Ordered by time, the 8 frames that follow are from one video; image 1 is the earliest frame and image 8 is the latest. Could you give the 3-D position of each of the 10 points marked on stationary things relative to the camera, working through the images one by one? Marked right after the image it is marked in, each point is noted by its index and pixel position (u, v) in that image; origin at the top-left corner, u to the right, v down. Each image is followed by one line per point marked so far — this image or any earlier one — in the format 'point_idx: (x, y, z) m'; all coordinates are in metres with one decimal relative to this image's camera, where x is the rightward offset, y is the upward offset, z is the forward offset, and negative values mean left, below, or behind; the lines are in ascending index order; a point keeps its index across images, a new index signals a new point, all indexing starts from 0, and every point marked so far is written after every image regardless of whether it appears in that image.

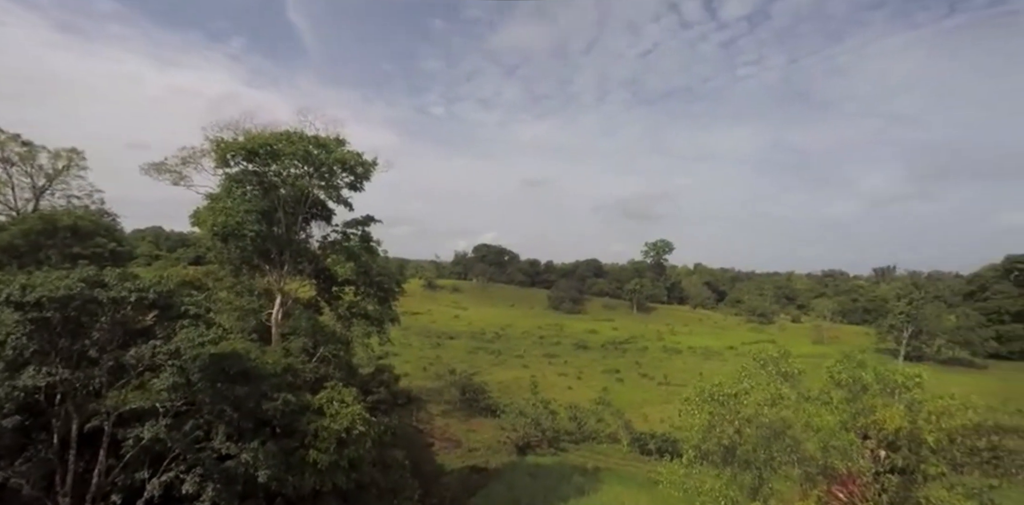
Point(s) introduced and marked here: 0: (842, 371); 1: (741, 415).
0: (+7.7, -2.7, +14.1) m
1: (+5.6, -4.0, +15.0) m
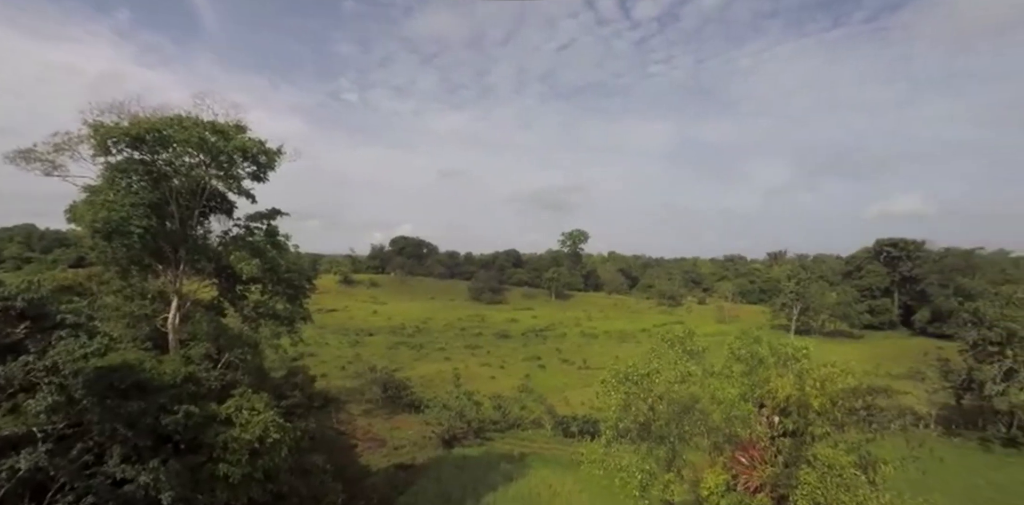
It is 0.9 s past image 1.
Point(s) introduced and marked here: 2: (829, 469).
0: (+5.9, -2.4, +15.5) m
1: (+3.7, -3.8, +16.1) m
2: (+6.7, -4.5, +12.8) m
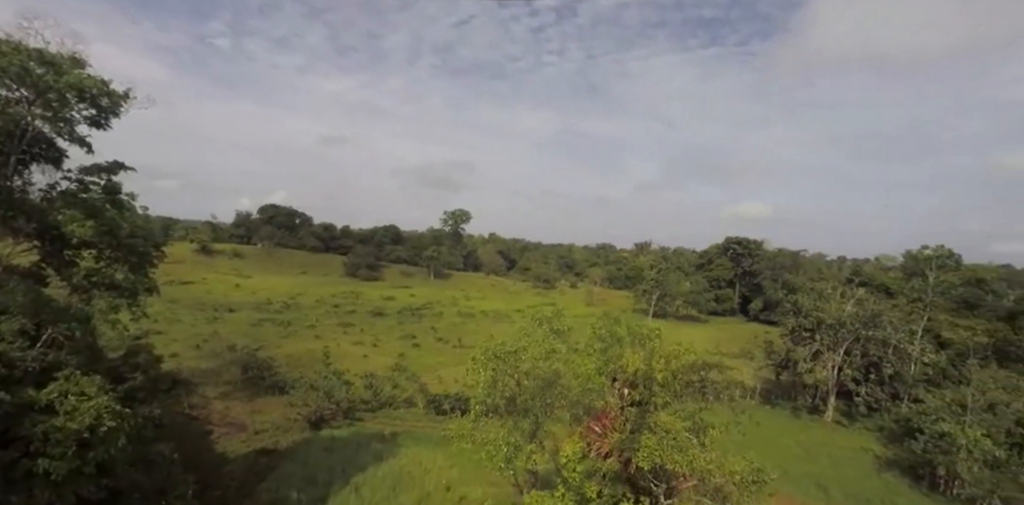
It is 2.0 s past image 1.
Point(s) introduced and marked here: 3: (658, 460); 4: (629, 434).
0: (+2.5, -2.1, +17.2) m
1: (+0.2, -3.3, +17.4) m
2: (+3.8, -4.3, +14.9) m
3: (+3.3, -4.8, +14.4) m
4: (+2.8, -4.6, +15.7) m
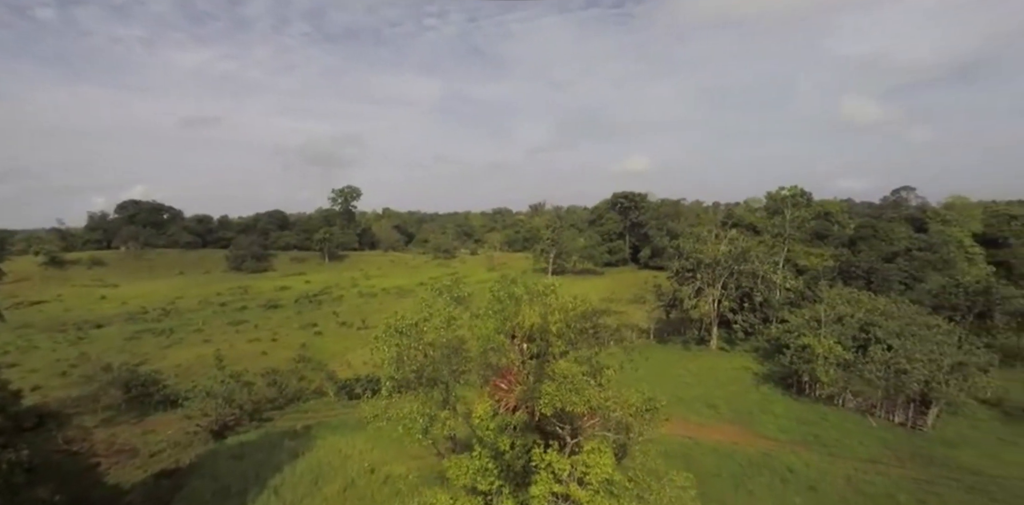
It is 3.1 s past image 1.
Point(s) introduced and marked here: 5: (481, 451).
0: (-0.5, -1.1, +18.2) m
1: (-2.6, -2.5, +18.1) m
2: (+1.3, -3.3, +16.2) m
3: (+1.0, -3.8, +15.6) m
4: (+0.3, -3.6, +16.8) m
5: (-0.9, -5.4, +16.6) m
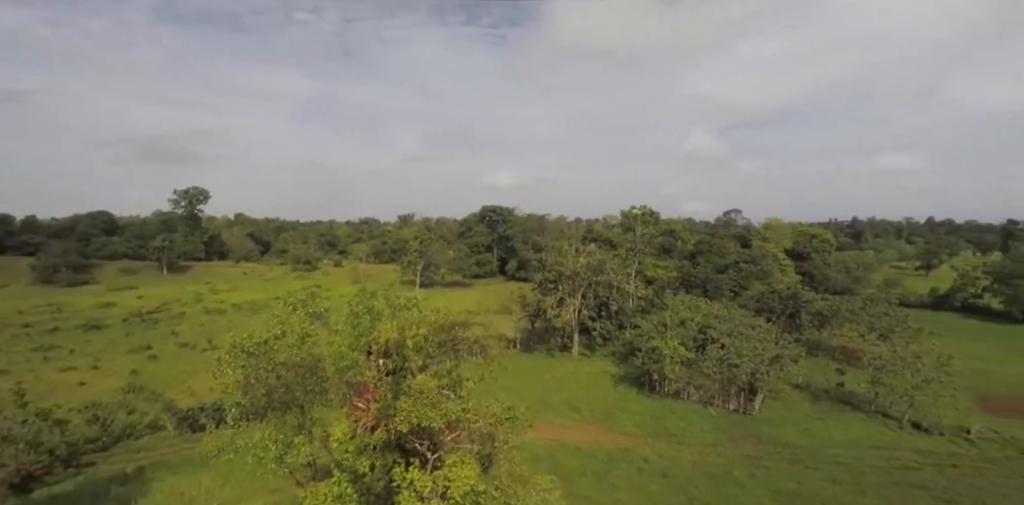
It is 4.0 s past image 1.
0: (-4.6, -1.7, +18.3) m
1: (-6.7, -3.2, +17.7) m
2: (-2.4, -3.9, +16.7) m
3: (-2.6, -4.4, +16.1) m
4: (-3.5, -4.2, +17.1) m
5: (-4.7, -6.0, +16.6) m
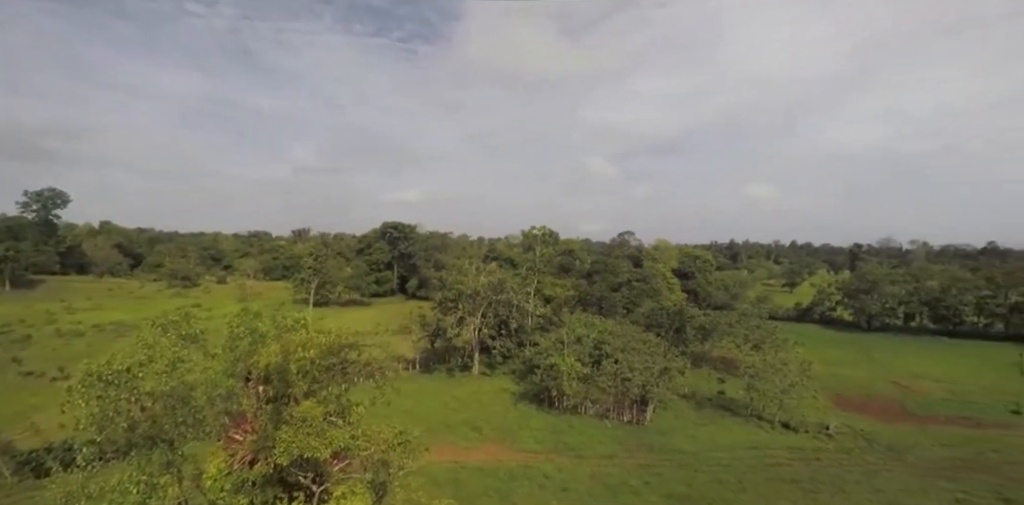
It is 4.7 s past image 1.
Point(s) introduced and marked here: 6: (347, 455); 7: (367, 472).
0: (-7.8, -2.4, +17.4) m
1: (-9.8, -3.9, +16.5) m
2: (-5.3, -4.6, +16.1) m
3: (-5.5, -5.1, +15.4) m
4: (-6.5, -4.9, +16.3) m
5: (-7.6, -6.7, +15.6) m
6: (-4.6, -5.7, +17.0) m
7: (-4.2, -6.4, +17.7) m
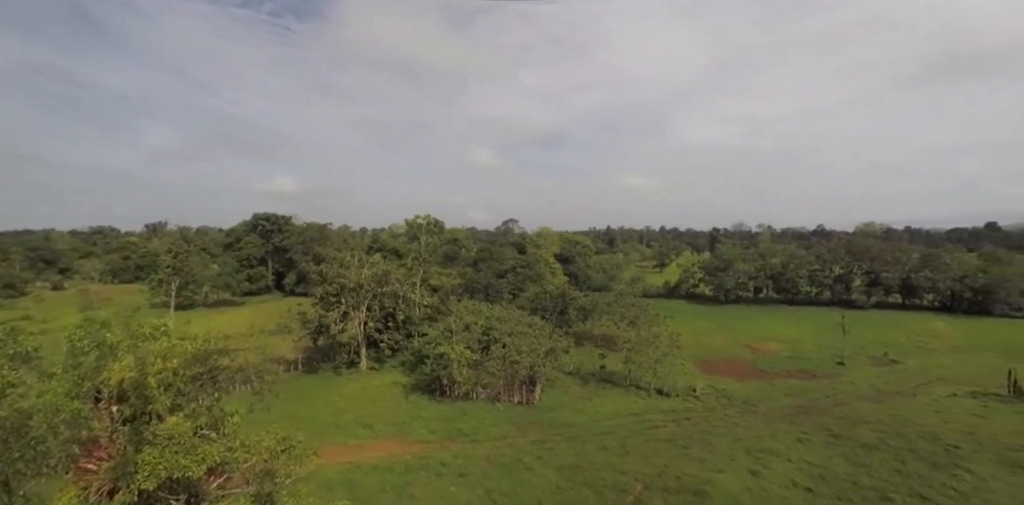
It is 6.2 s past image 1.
0: (-11.0, -2.7, +16.0) m
1: (-12.7, -4.3, +14.8) m
2: (-8.3, -4.8, +15.2) m
3: (-8.3, -5.3, +14.5) m
4: (-9.5, -5.2, +15.2) m
5: (-10.4, -7.0, +14.4) m
6: (-7.7, -5.9, +16.2) m
7: (-7.4, -6.6, +17.0) m
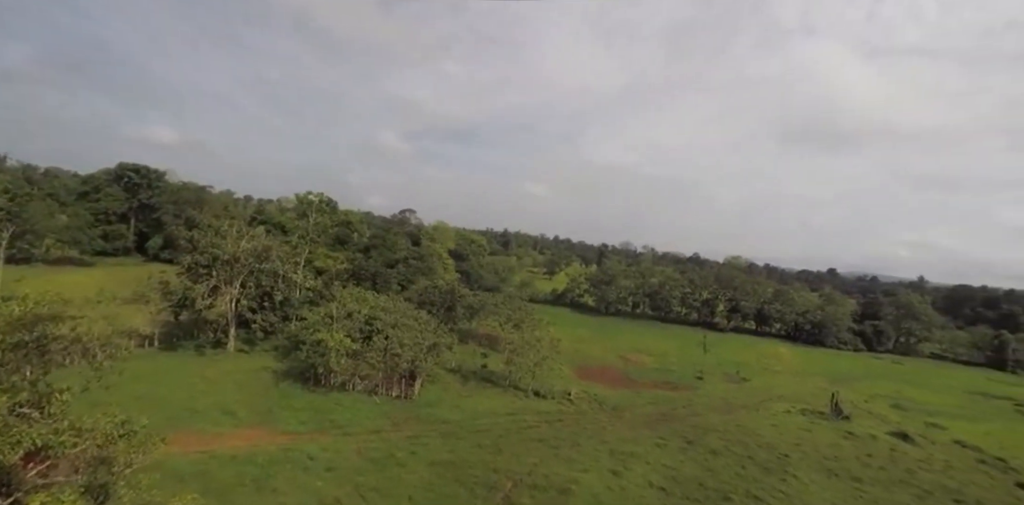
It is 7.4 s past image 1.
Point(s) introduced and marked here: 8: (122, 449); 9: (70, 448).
0: (-13.8, -1.5, +13.7) m
1: (-15.5, -2.9, +12.2) m
2: (-11.3, -3.9, +13.4) m
3: (-11.2, -4.4, +12.8) m
4: (-12.5, -4.2, +13.2) m
5: (-13.4, -5.9, +12.2) m
6: (-11.0, -5.0, +14.5) m
7: (-10.9, -5.7, +15.4) m
8: (-10.3, -5.4, +16.0) m
9: (-10.6, -4.9, +14.7) m
